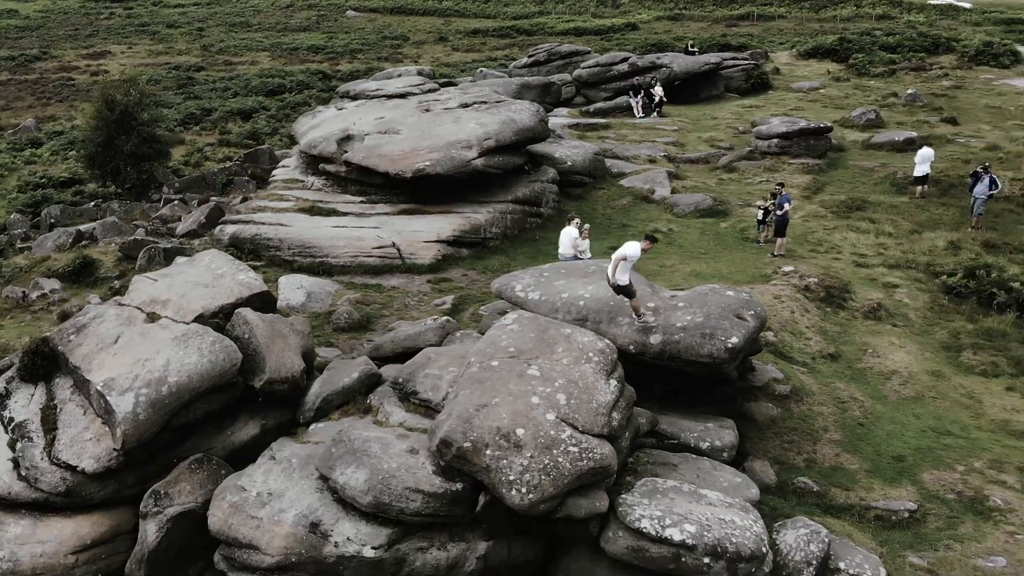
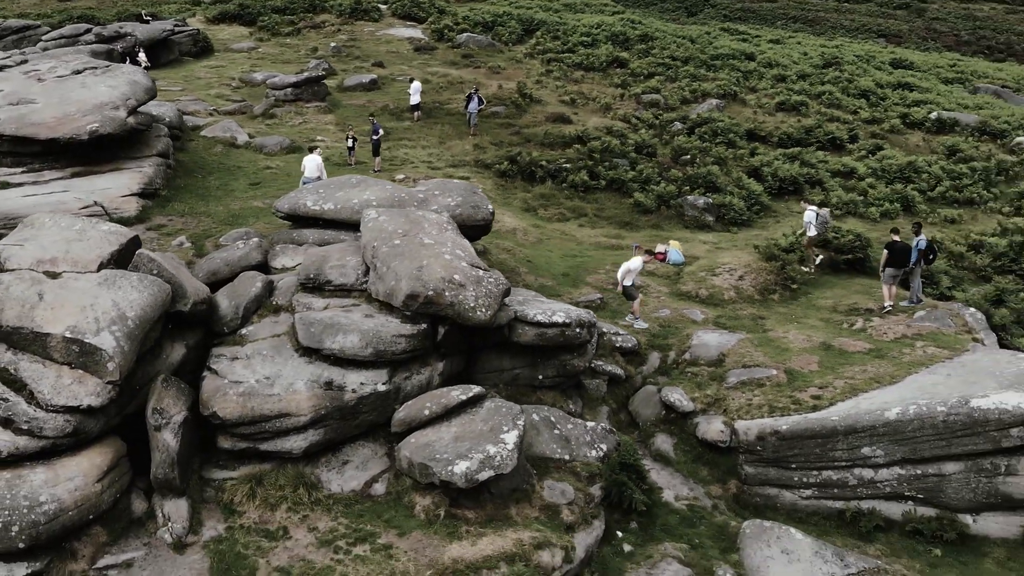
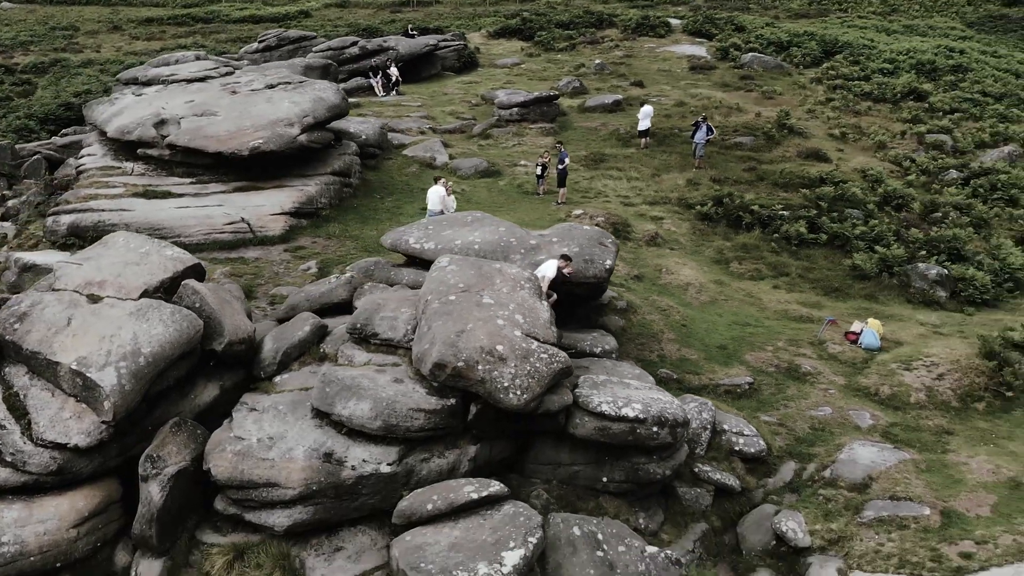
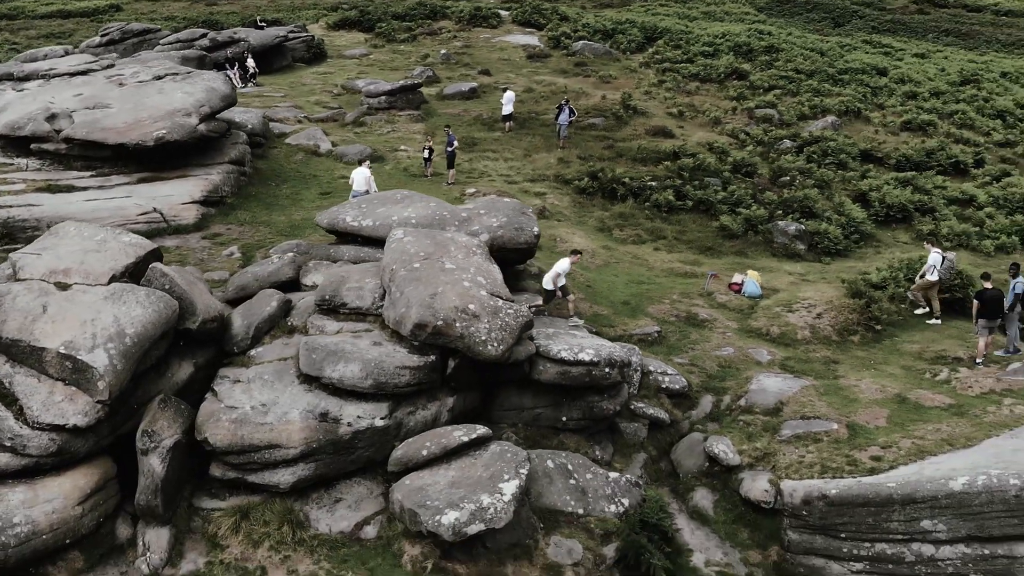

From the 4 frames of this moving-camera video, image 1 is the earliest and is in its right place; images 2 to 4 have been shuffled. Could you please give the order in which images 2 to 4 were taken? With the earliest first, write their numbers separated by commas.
3, 4, 2
